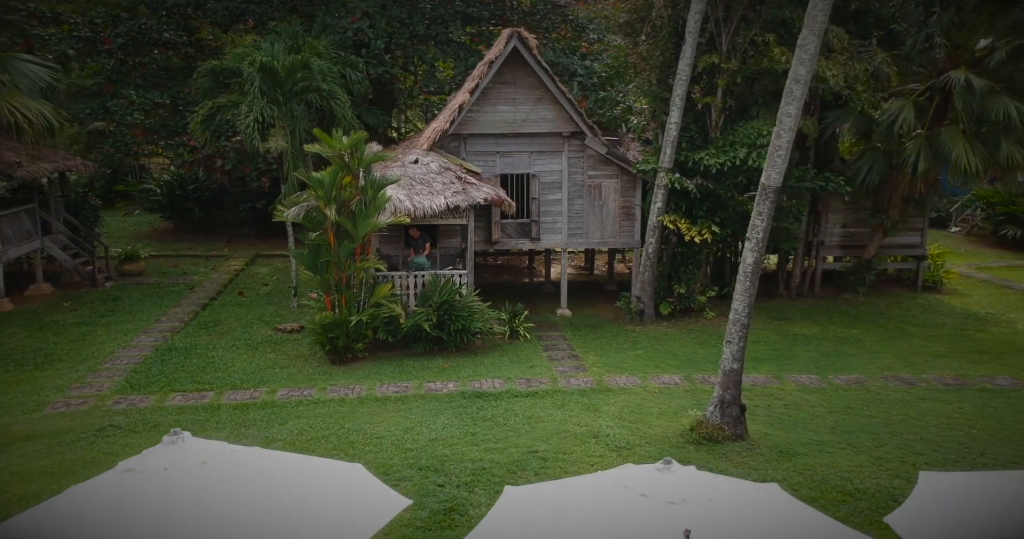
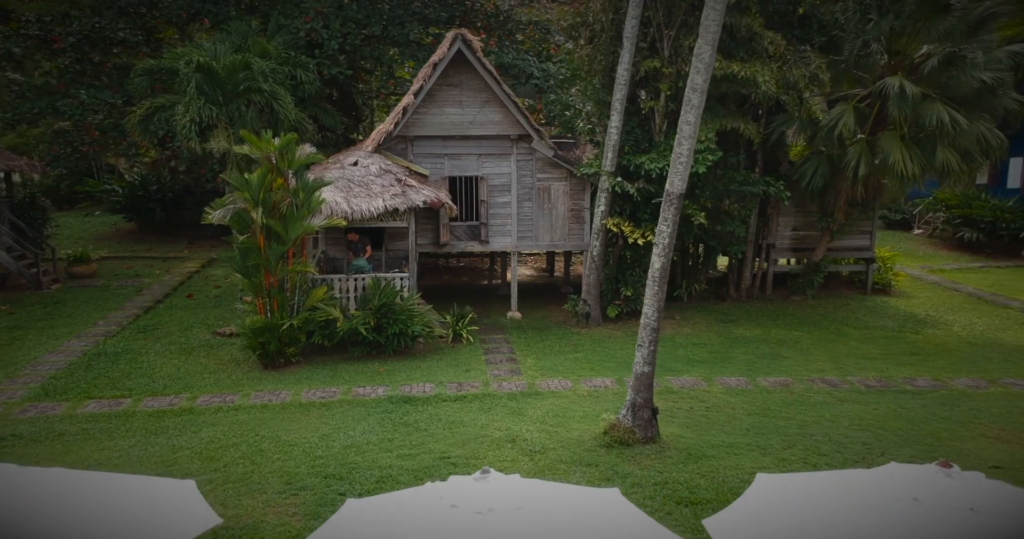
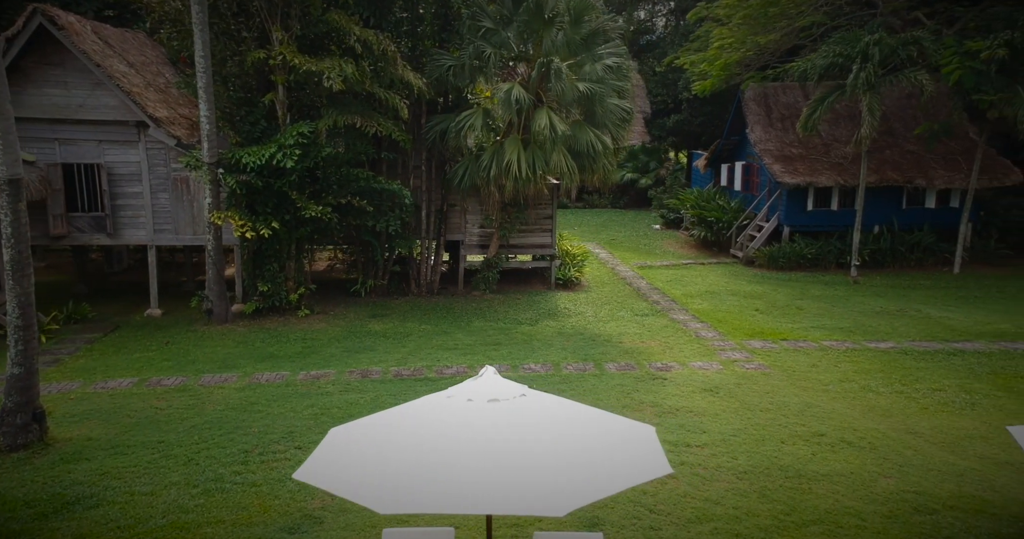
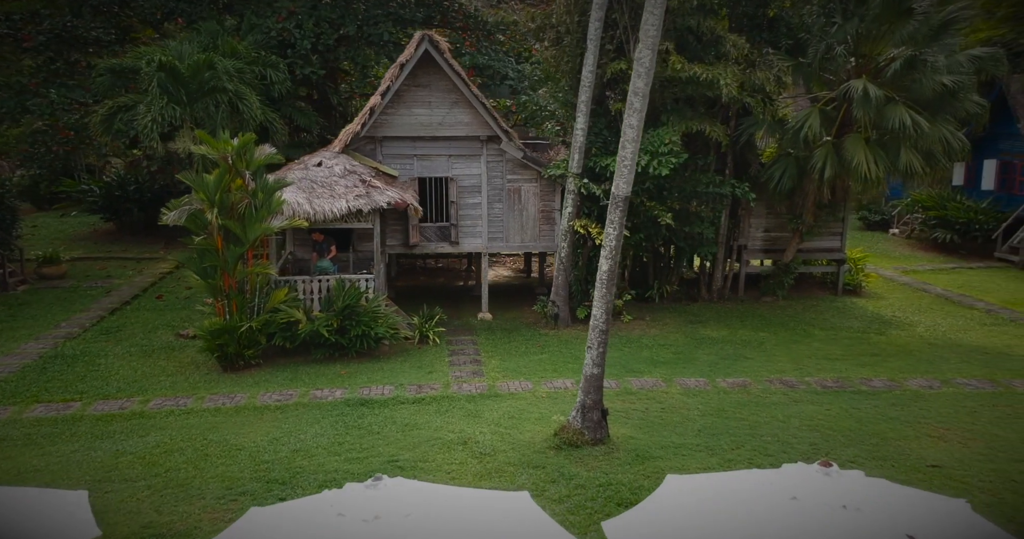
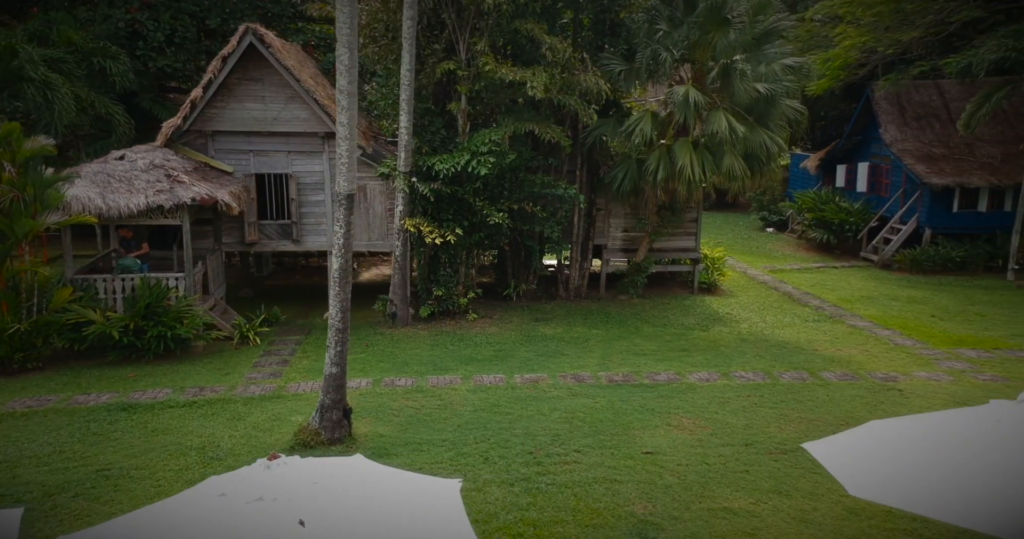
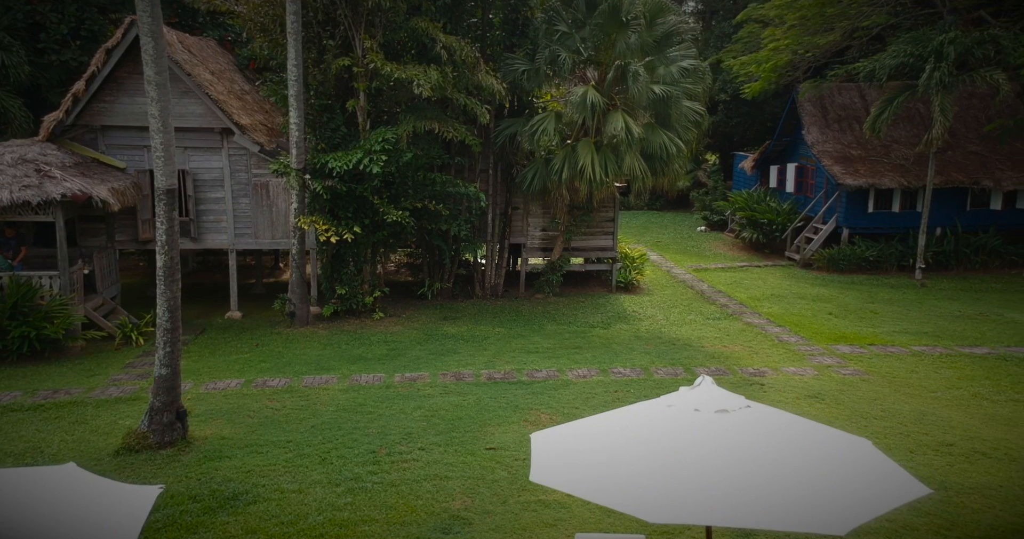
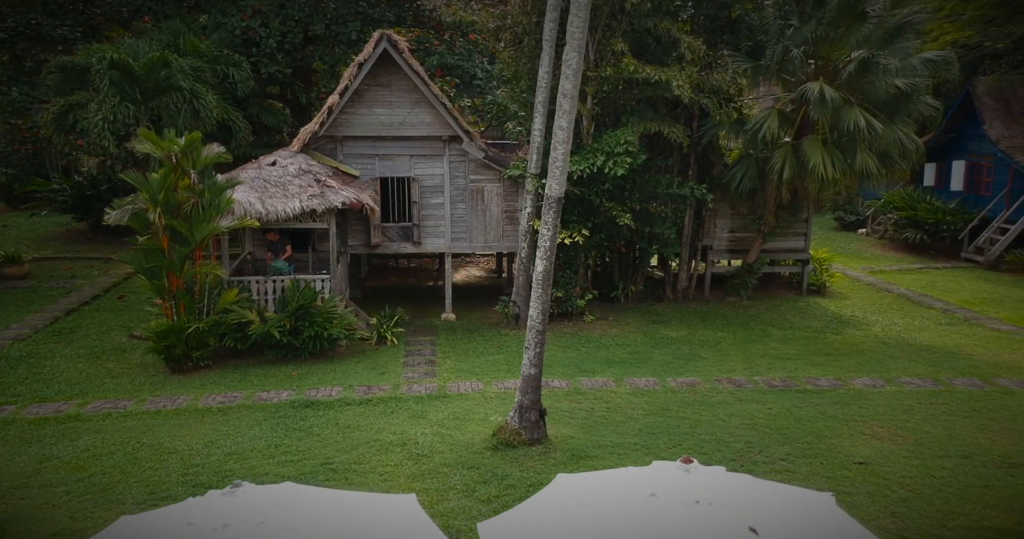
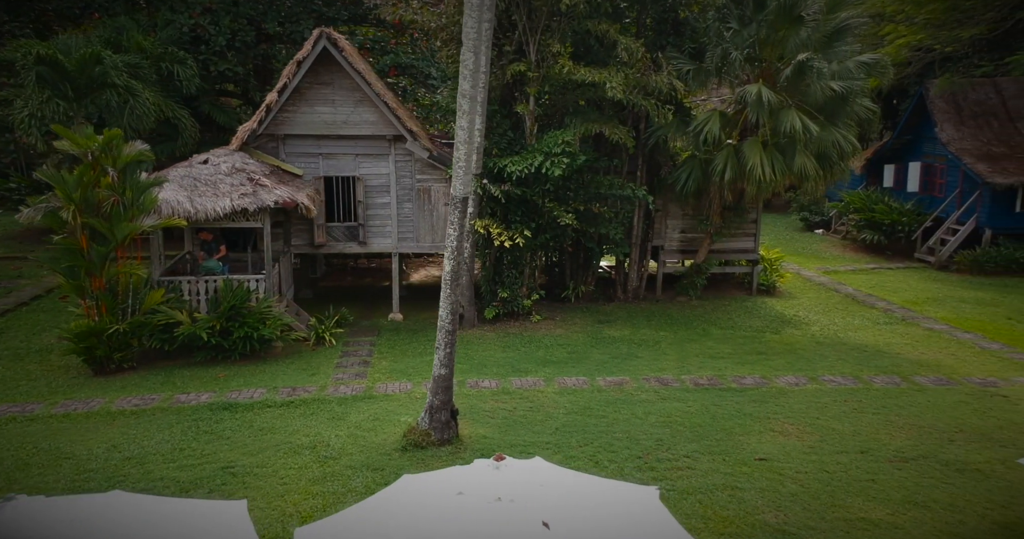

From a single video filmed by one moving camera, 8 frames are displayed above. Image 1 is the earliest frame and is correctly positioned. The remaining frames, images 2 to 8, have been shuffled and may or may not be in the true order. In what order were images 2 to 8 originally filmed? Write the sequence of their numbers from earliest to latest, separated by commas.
2, 4, 7, 8, 5, 6, 3
